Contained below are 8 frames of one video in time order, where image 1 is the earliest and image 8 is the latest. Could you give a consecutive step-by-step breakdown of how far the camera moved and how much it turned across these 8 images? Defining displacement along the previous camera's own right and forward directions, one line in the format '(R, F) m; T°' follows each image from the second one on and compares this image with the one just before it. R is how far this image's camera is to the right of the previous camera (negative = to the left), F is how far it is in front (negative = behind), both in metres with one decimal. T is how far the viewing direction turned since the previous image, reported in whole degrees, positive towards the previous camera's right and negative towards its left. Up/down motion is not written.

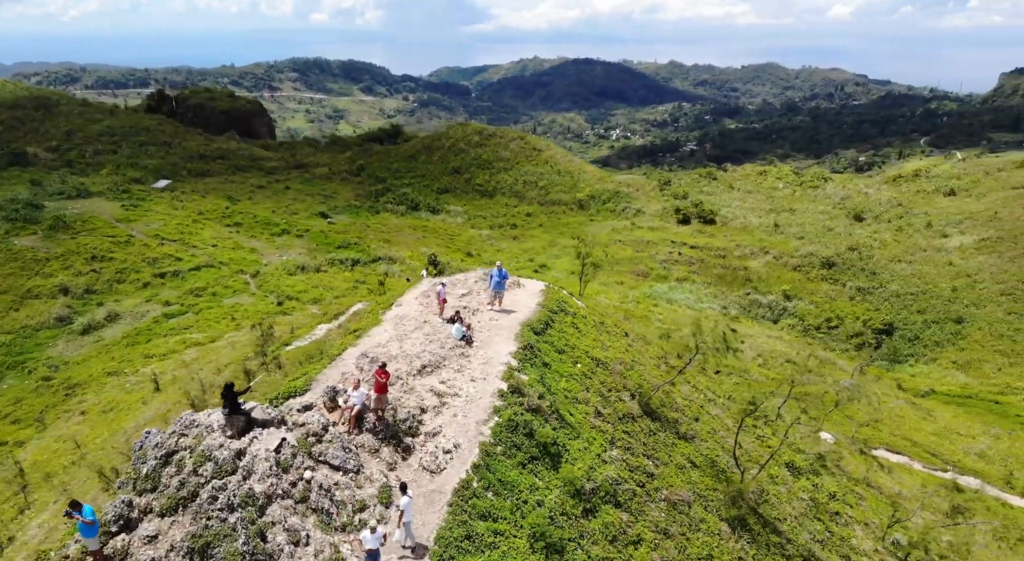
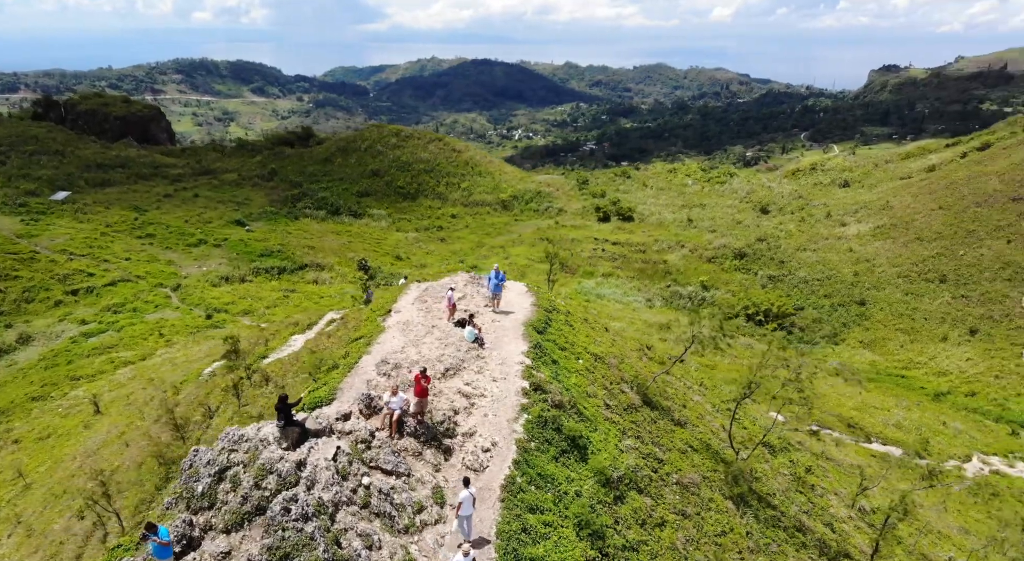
(-2.4, -0.4) m; +6°
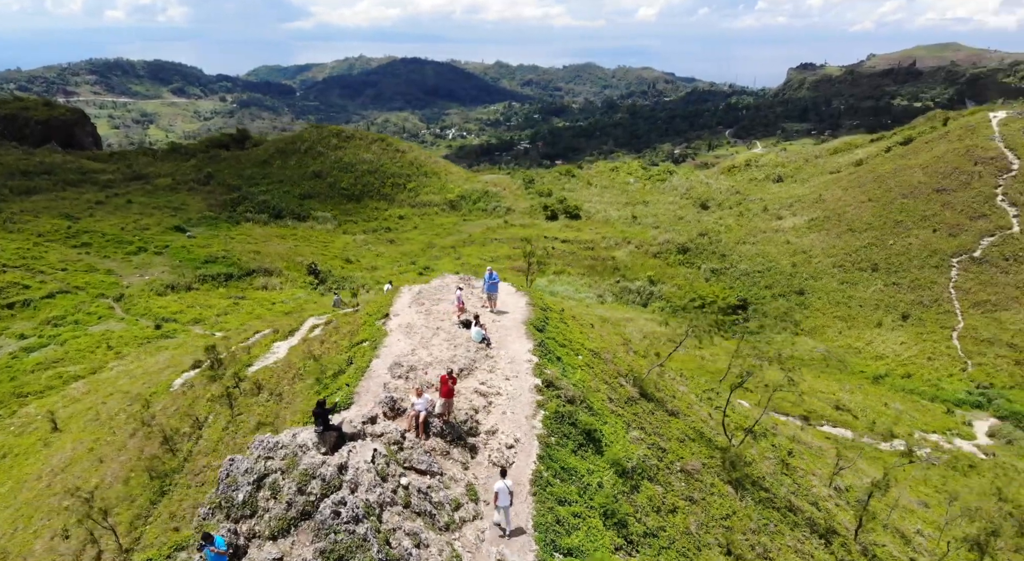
(-1.6, -0.3) m; +4°
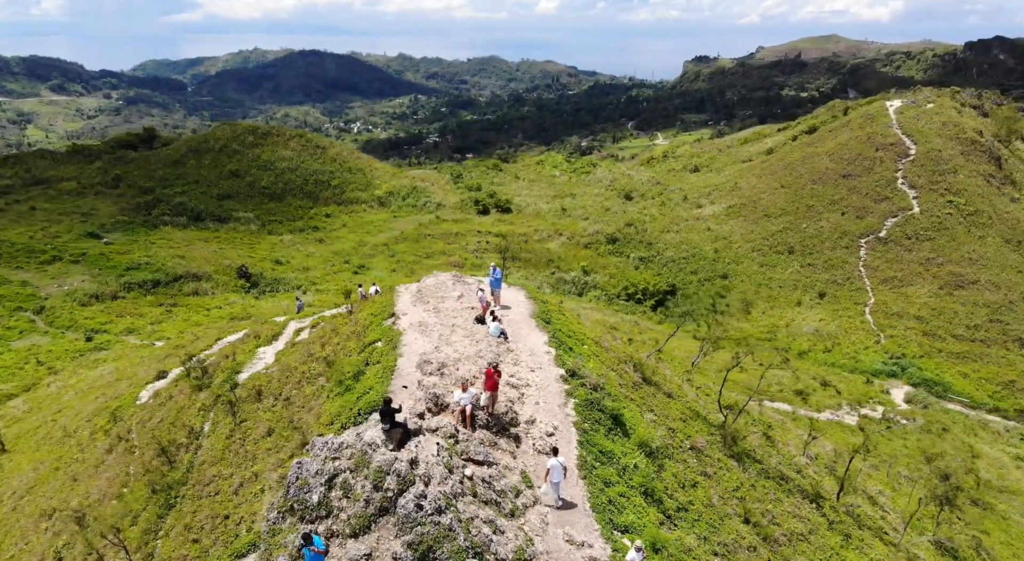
(-2.5, -0.4) m; +5°
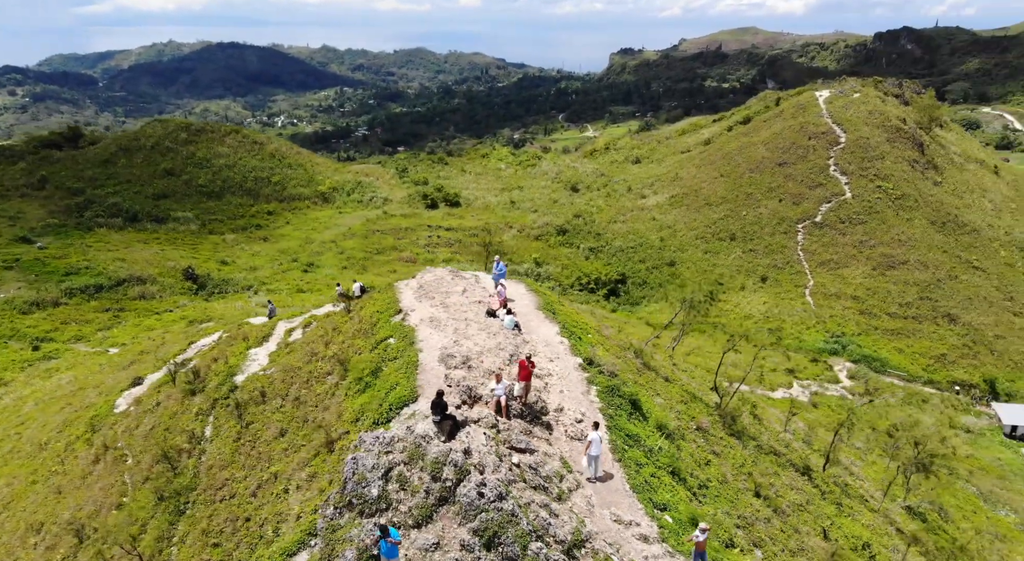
(-1.9, -0.3) m; +4°
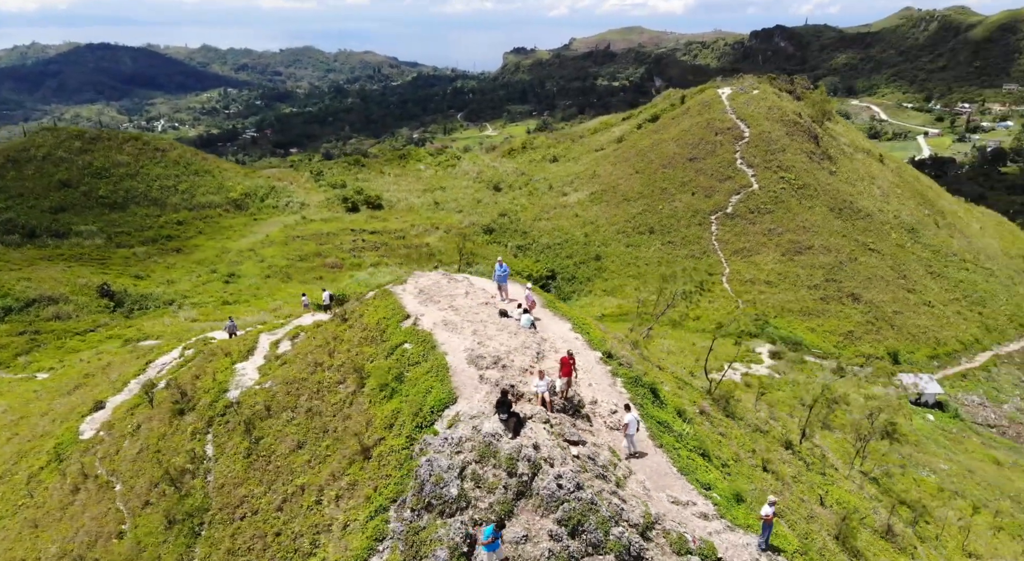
(-2.7, -0.4) m; +5°
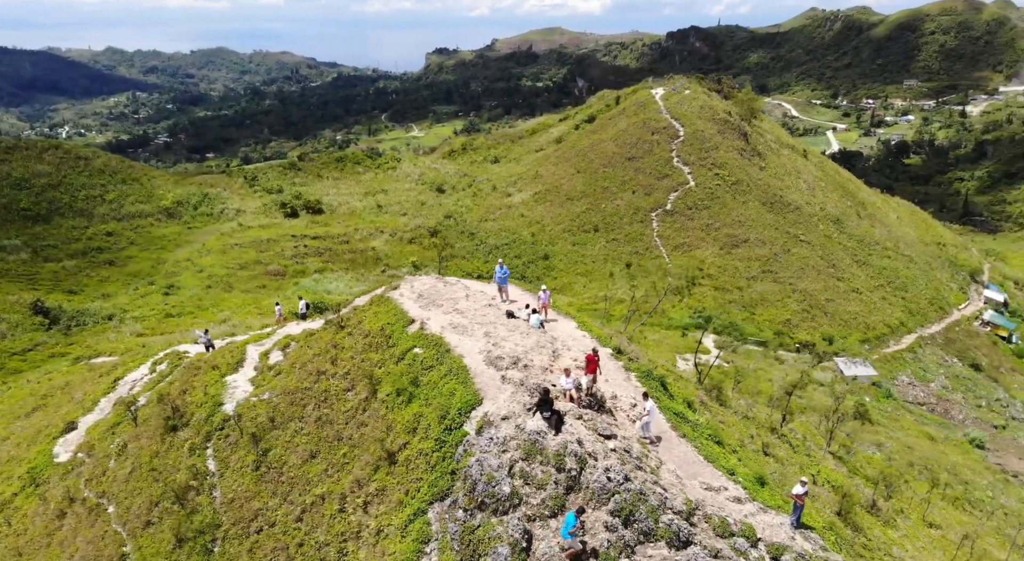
(-1.9, -0.4) m; +4°
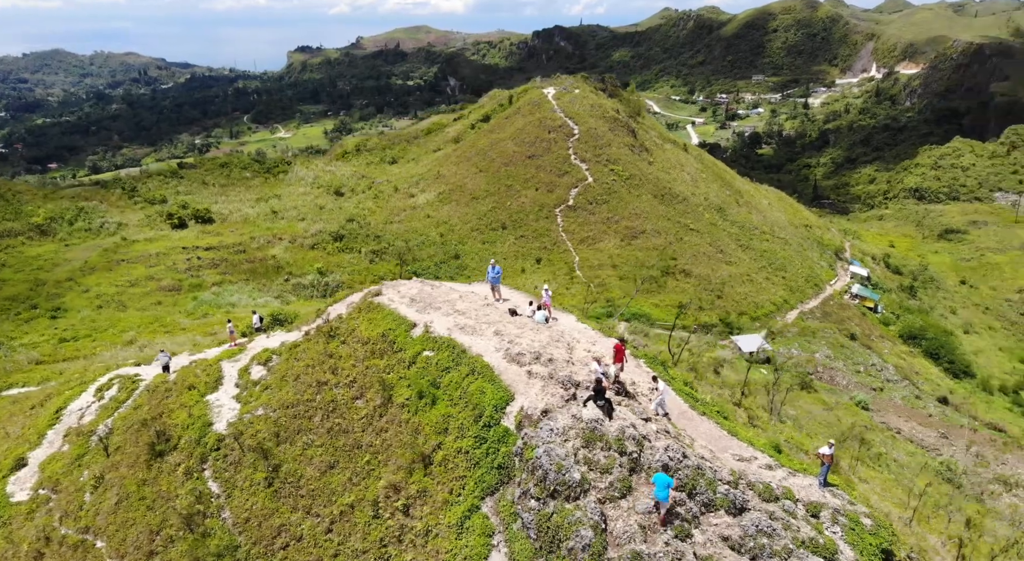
(-2.9, -0.6) m; +6°
